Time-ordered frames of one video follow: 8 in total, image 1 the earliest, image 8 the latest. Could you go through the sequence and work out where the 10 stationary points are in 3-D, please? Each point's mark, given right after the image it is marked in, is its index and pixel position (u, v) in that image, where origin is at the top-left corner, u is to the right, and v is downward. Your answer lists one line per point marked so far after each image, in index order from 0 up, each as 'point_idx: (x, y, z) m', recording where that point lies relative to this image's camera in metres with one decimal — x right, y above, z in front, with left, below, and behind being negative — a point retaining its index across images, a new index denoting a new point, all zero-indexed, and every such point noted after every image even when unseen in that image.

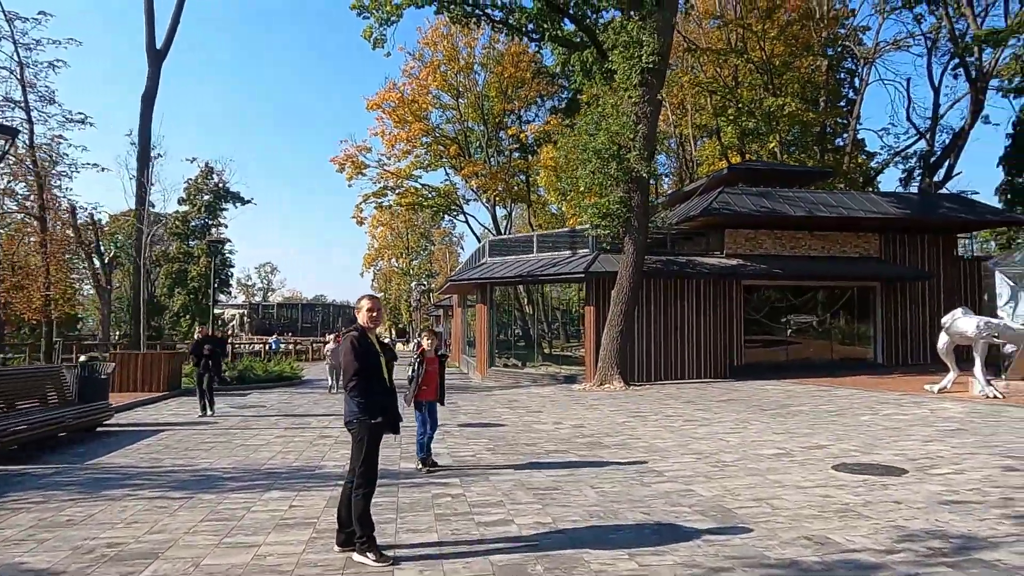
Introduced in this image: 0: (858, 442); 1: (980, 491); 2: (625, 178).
0: (+4.4, -1.9, +8.4) m
1: (+4.1, -1.8, +5.8) m
2: (+3.0, +2.9, +17.5) m
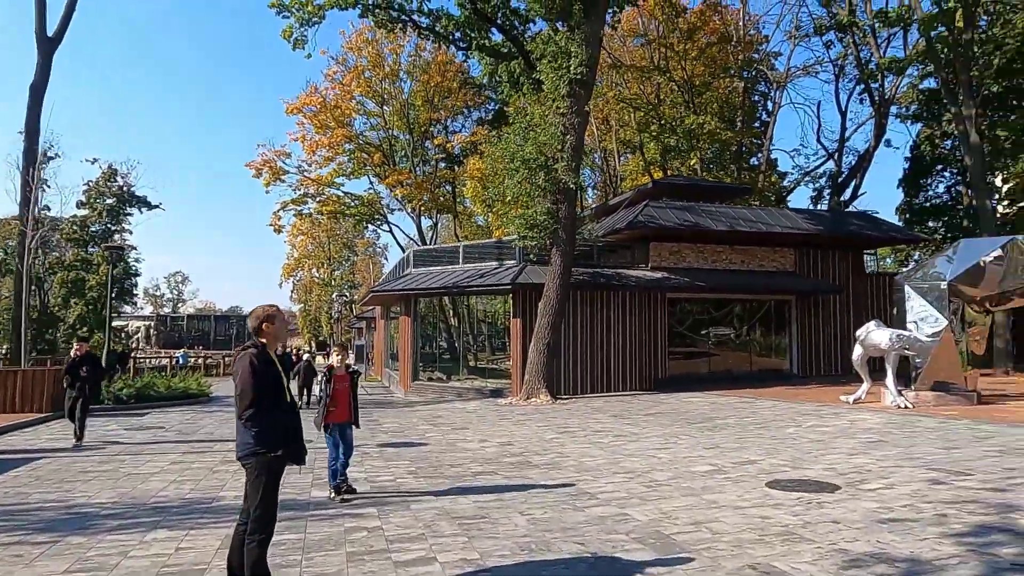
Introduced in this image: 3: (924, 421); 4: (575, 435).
0: (+3.4, -2.1, +8.3) m
1: (+3.5, -1.9, +5.7) m
2: (+1.0, +2.6, +17.3) m
3: (+7.0, -2.3, +11.3) m
4: (+1.0, -2.4, +10.9) m
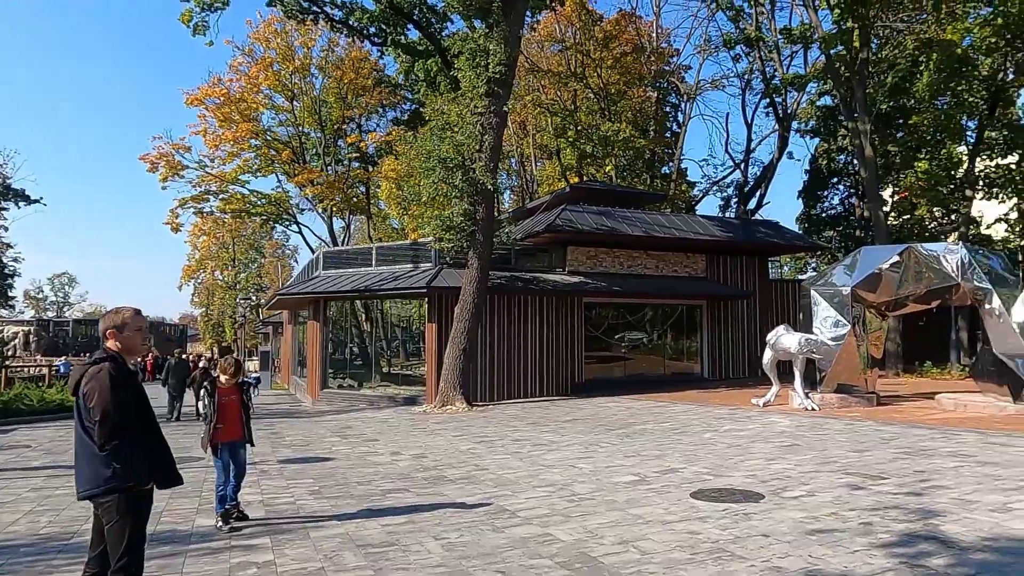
0: (+2.4, -2.1, +8.2) m
1: (+2.8, -1.9, +5.6) m
2: (-1.1, +2.5, +16.8) m
3: (+5.6, -2.3, +11.6) m
4: (-0.3, -2.5, +10.5) m
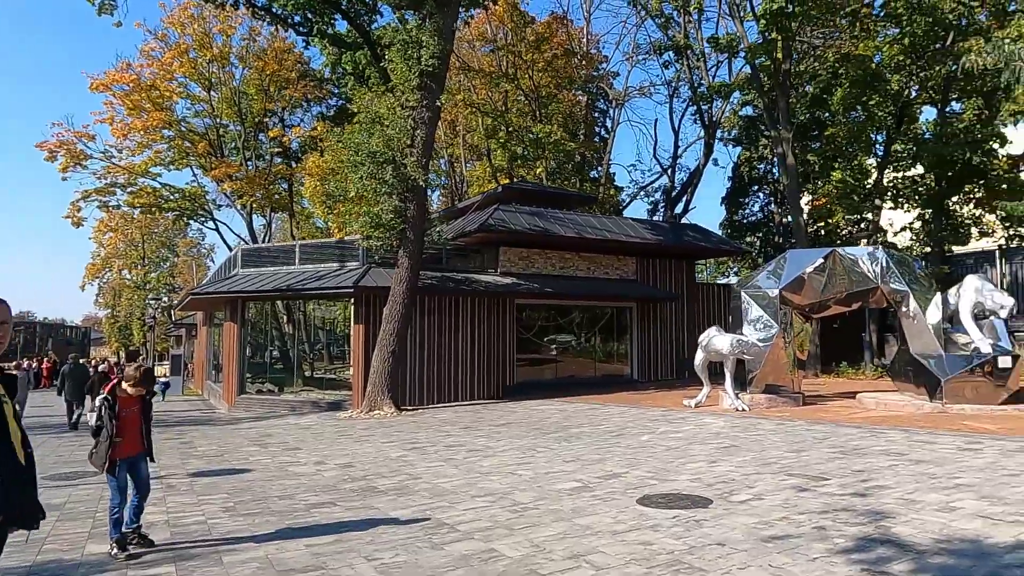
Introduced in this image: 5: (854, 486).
0: (+1.6, -2.1, +7.9) m
1: (+2.3, -1.9, +5.5) m
2: (-2.7, +2.5, +16.2) m
3: (+4.4, -2.4, +11.7) m
4: (-1.3, -2.5, +9.9) m
5: (+3.3, -1.9, +6.5) m
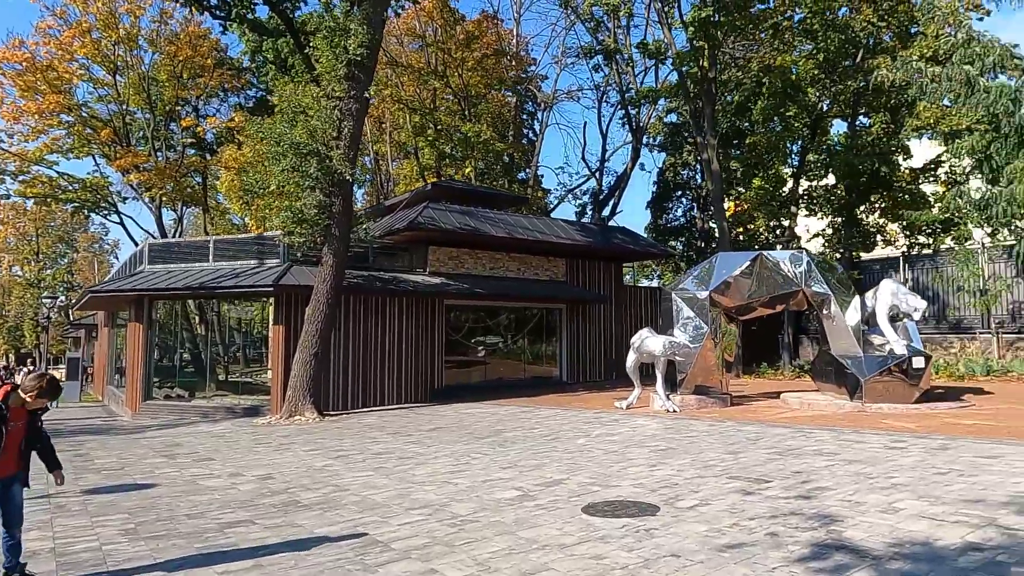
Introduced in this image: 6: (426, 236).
0: (+0.9, -2.1, +7.7) m
1: (+1.8, -1.9, +5.3) m
2: (-4.3, +2.5, +15.4) m
3: (+3.2, -2.4, +11.7) m
4: (-2.3, -2.4, +9.3) m
5: (+2.7, -1.9, +6.4) m
6: (-2.5, +1.5, +19.3) m
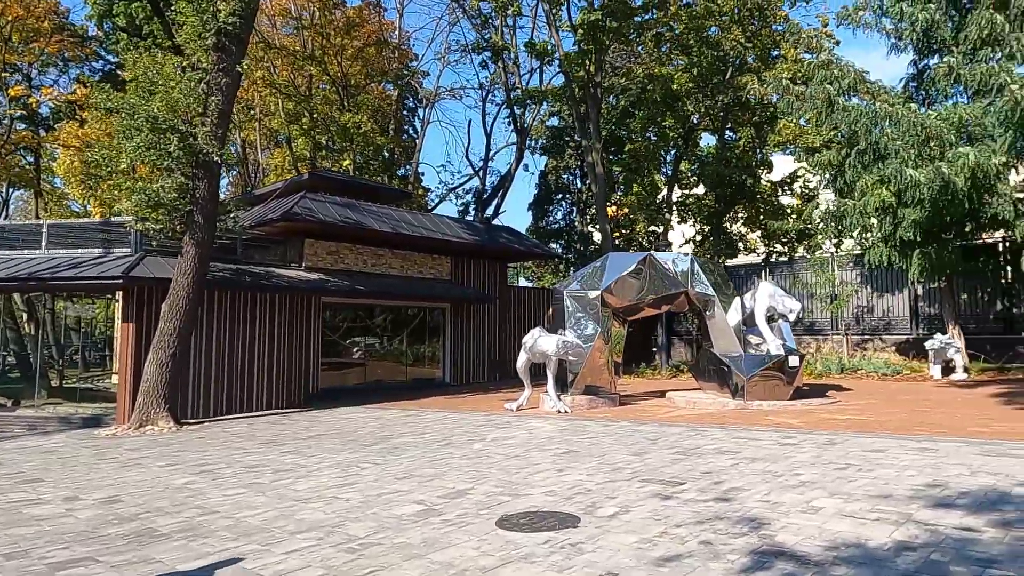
0: (-0.2, -2.1, +7.1) m
1: (+1.2, -1.8, +4.9) m
2: (-6.7, +2.7, +13.7) m
3: (+1.4, -2.4, +11.5) m
4: (-3.6, -2.3, +8.1) m
5: (+1.9, -1.9, +6.2) m
6: (-5.6, +1.6, +17.9) m
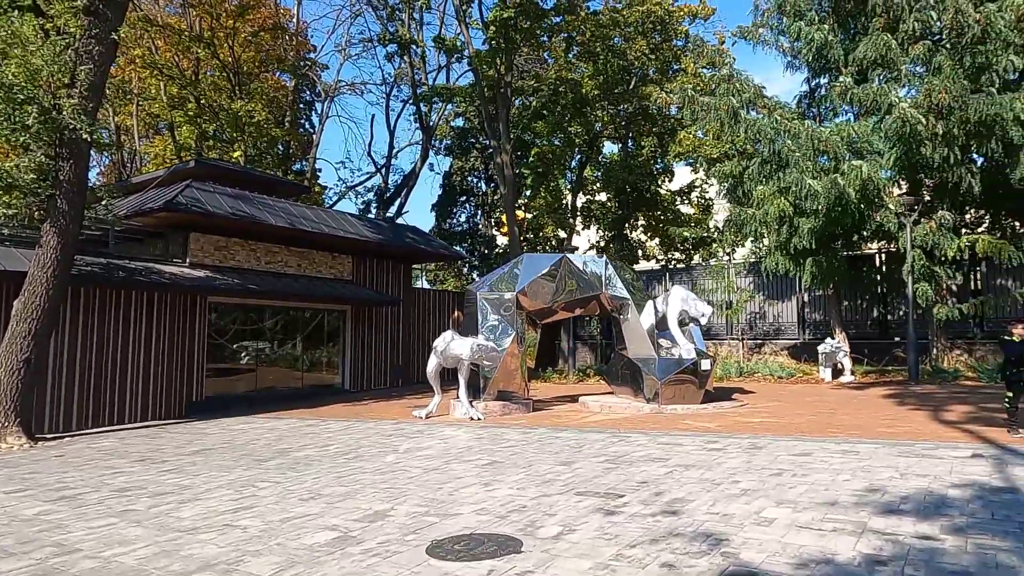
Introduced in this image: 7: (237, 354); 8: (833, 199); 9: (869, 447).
0: (-0.9, -2.0, +6.4) m
1: (+0.8, -1.8, +4.4) m
2: (-8.3, +2.8, +12.0) m
3: (-0.1, -2.4, +11.0) m
4: (-4.5, -2.2, +6.9) m
5: (+1.3, -1.9, +5.8) m
6: (-7.9, +1.7, +16.3) m
7: (-7.4, -1.8, +18.2) m
8: (+8.2, +2.3, +17.0) m
9: (+4.3, -1.9, +8.0) m
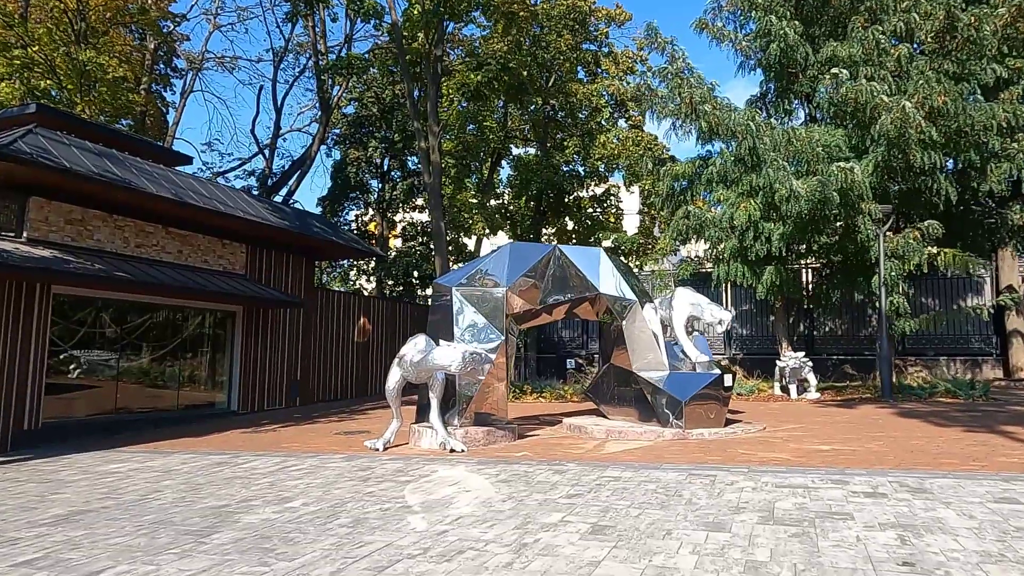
0: (+0.4, -1.8, +3.5) m
1: (+2.5, -1.6, +2.0) m
2: (-7.9, +3.1, +7.5) m
3: (+0.2, -2.2, +8.2) m
4: (-3.2, -1.9, +3.2) m
5: (+2.7, -1.7, +3.4) m
6: (-8.5, +1.9, +11.7) m
7: (-8.5, -1.6, +13.6) m
8: (+7.1, +2.0, +15.9) m
9: (+5.1, -1.9, +6.2) m
